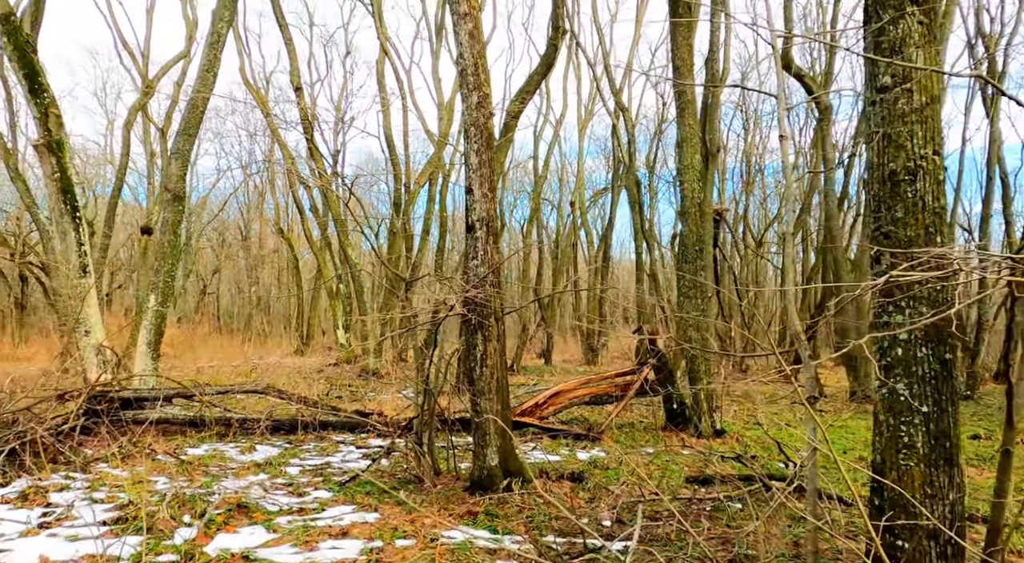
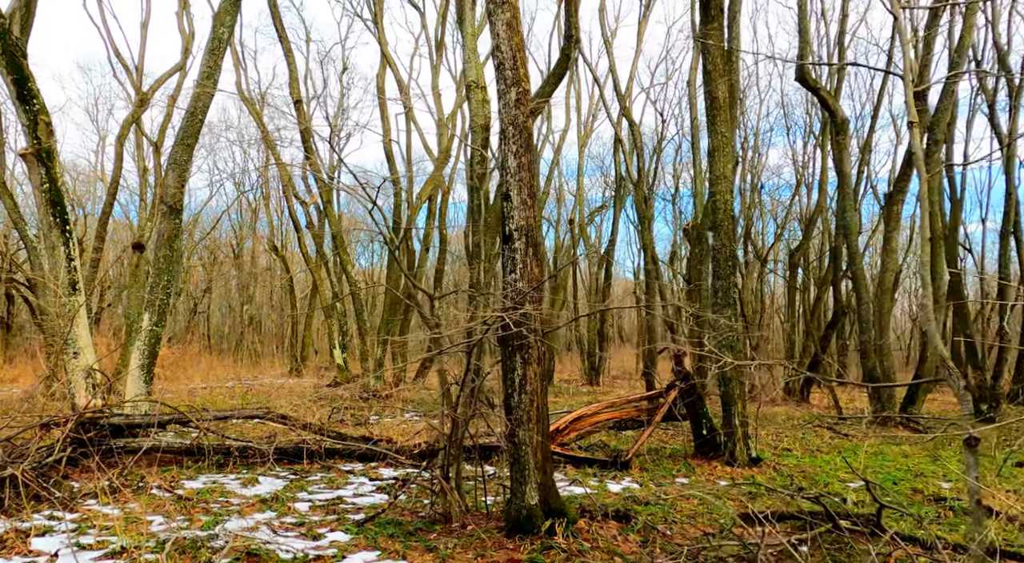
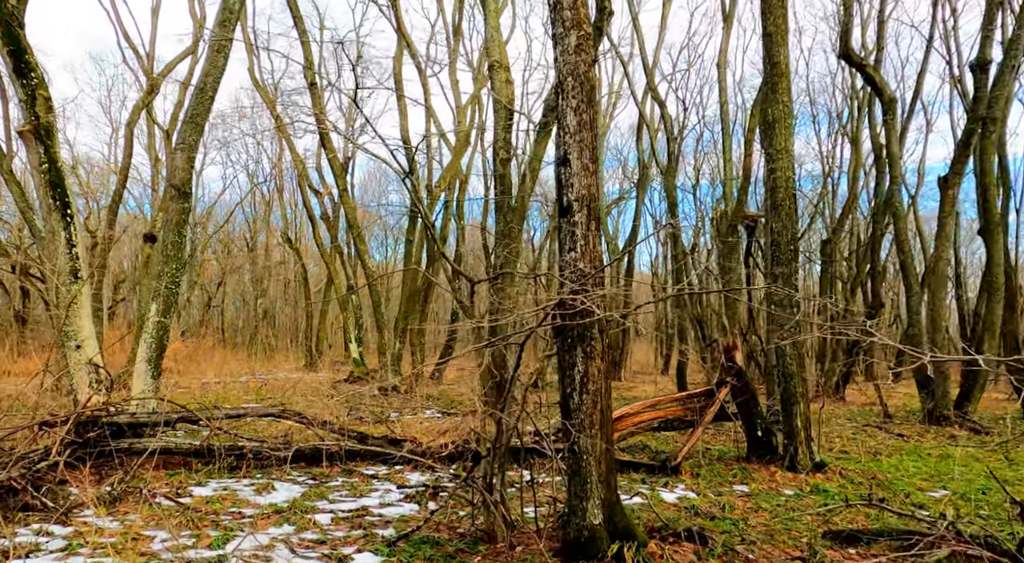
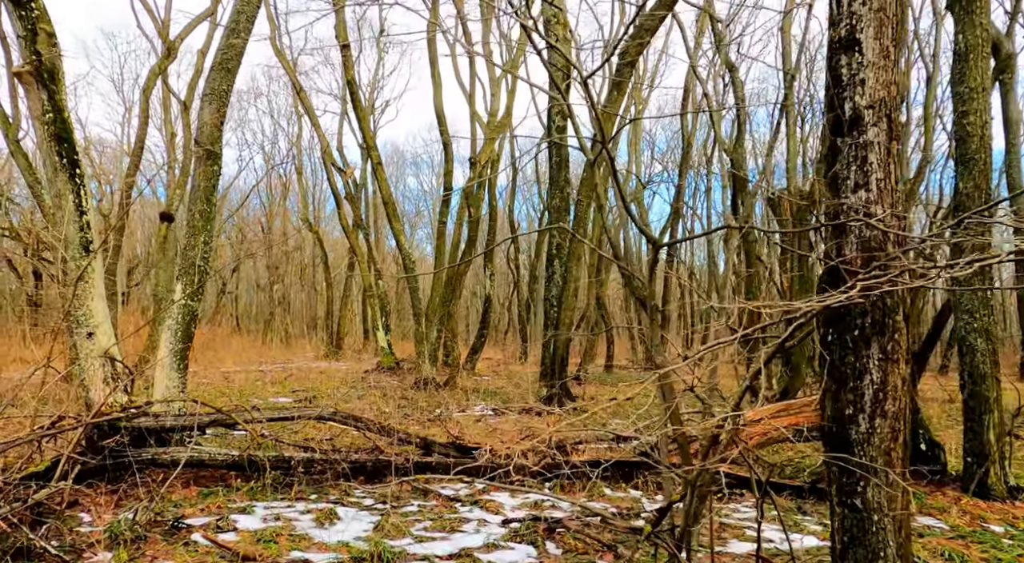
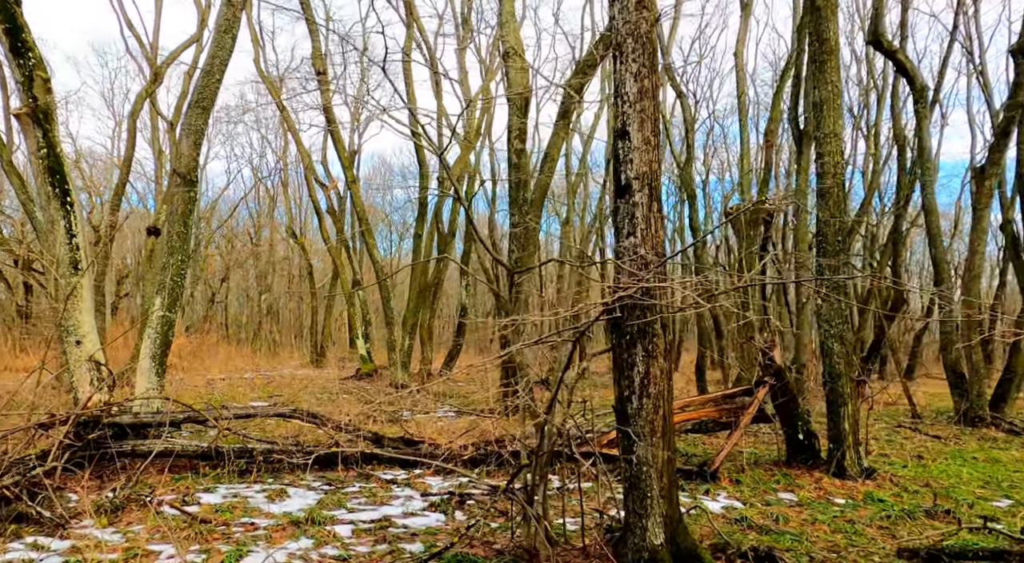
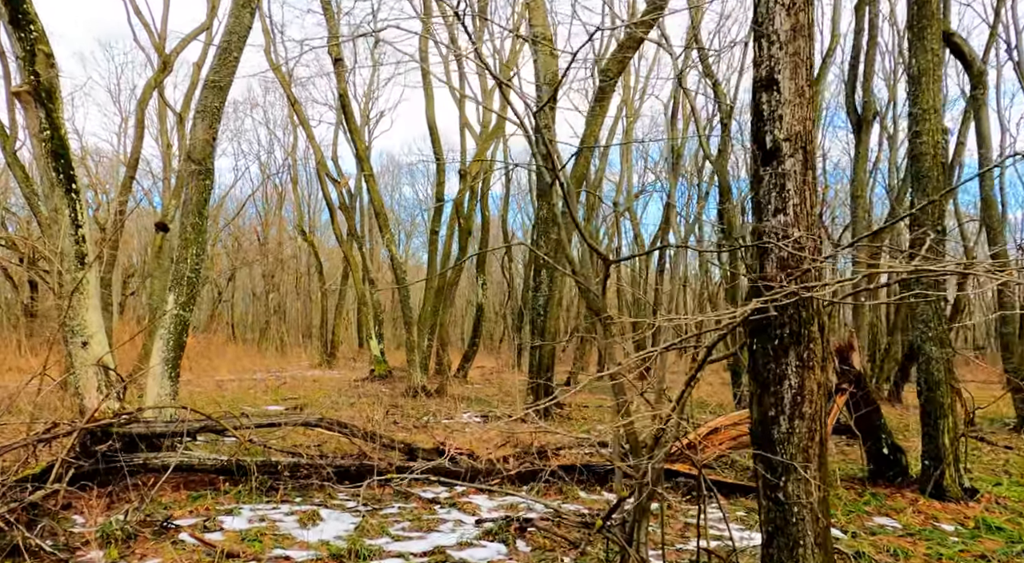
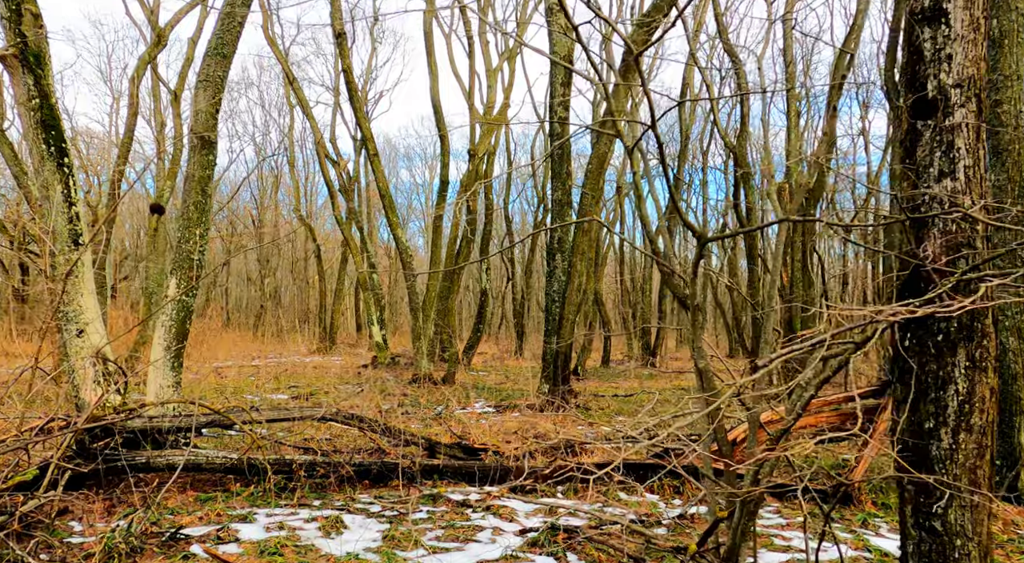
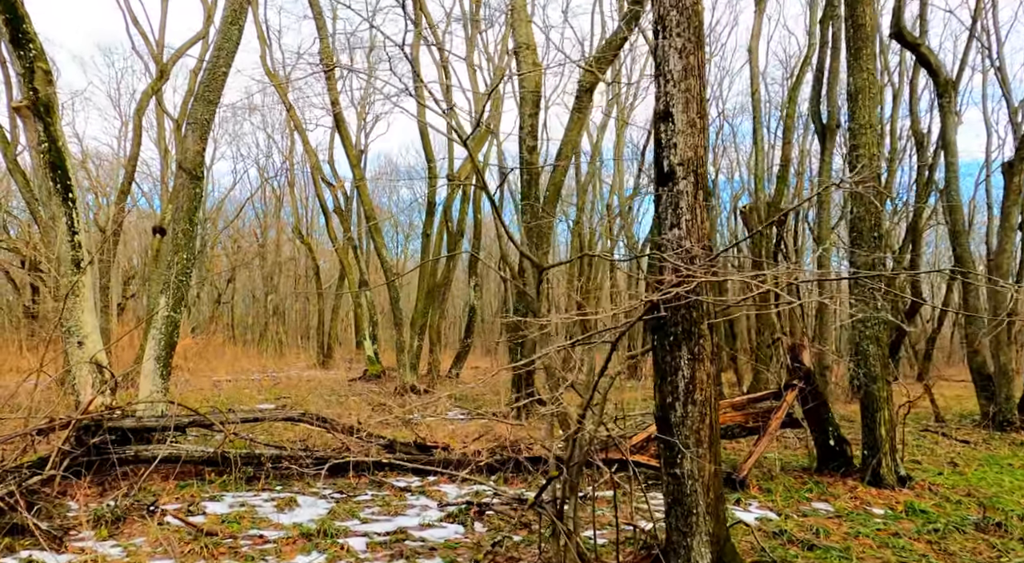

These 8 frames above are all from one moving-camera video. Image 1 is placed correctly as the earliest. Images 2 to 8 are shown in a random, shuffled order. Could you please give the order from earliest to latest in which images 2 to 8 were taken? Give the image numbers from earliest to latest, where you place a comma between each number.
2, 3, 5, 8, 6, 4, 7
